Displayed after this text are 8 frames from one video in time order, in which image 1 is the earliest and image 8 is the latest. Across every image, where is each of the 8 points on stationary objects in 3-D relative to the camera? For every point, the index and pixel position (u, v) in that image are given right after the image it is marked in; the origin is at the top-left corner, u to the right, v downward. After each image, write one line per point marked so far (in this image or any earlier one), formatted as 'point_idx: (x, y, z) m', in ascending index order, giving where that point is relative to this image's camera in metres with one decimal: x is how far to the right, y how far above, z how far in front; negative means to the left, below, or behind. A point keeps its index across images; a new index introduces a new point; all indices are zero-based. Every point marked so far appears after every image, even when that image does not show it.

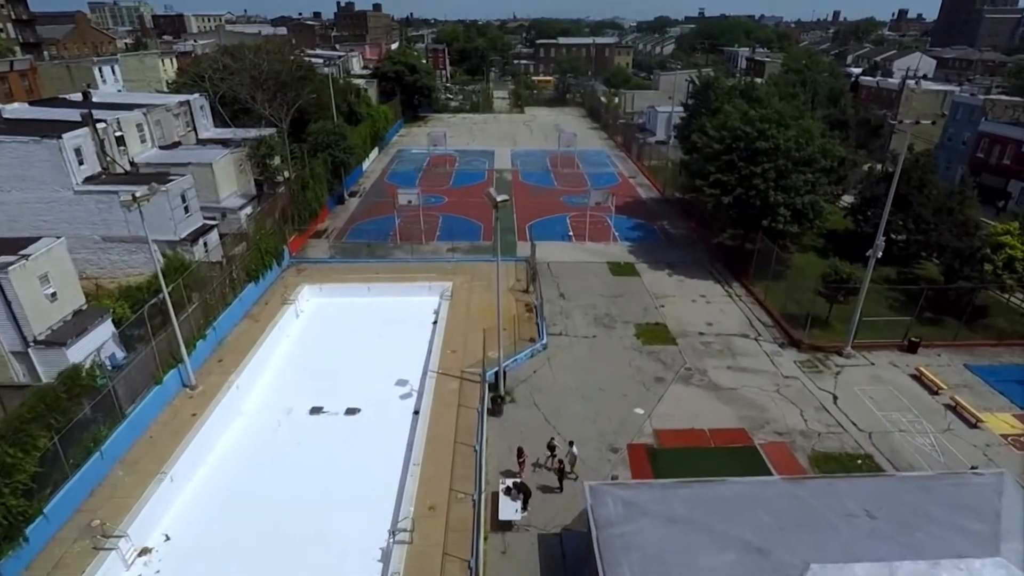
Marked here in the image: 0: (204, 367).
0: (-10.5, -2.7, +19.6) m
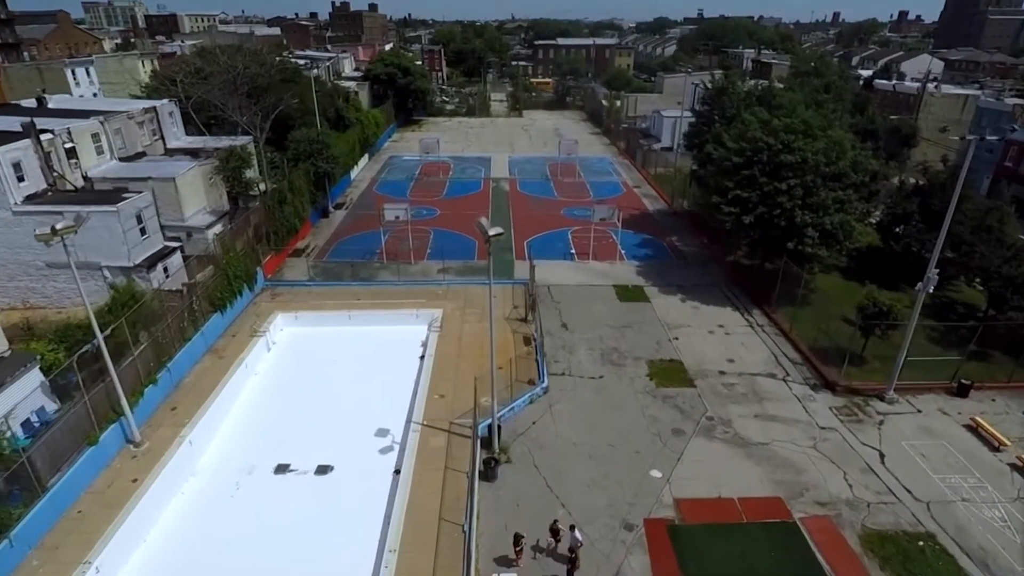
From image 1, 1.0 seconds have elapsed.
0: (-10.6, -3.8, +17.0) m
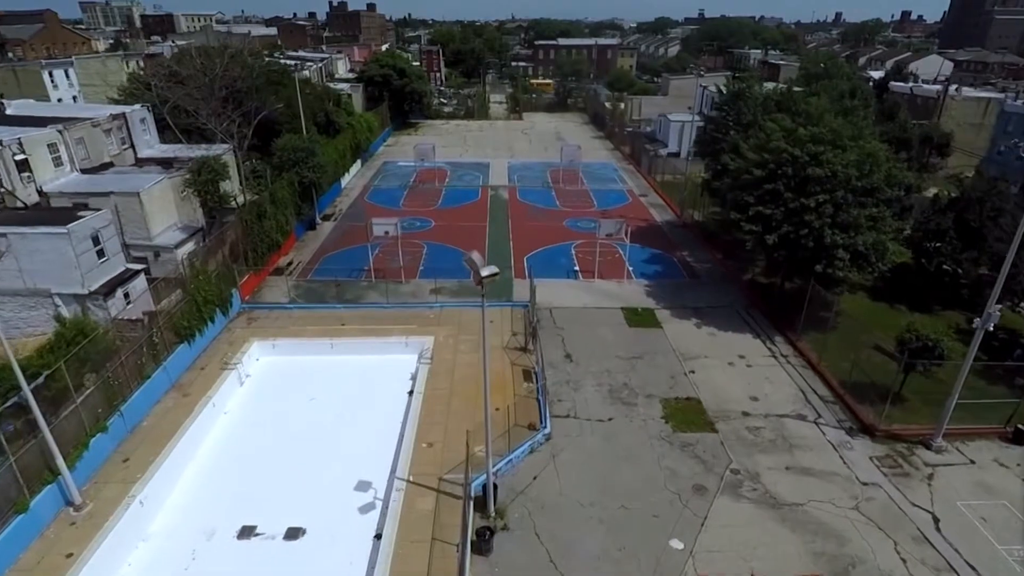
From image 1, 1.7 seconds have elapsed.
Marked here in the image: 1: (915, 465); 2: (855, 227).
0: (-10.6, -4.8, +15.0) m
1: (+10.9, -4.8, +15.5) m
2: (+11.6, +2.1, +19.5) m
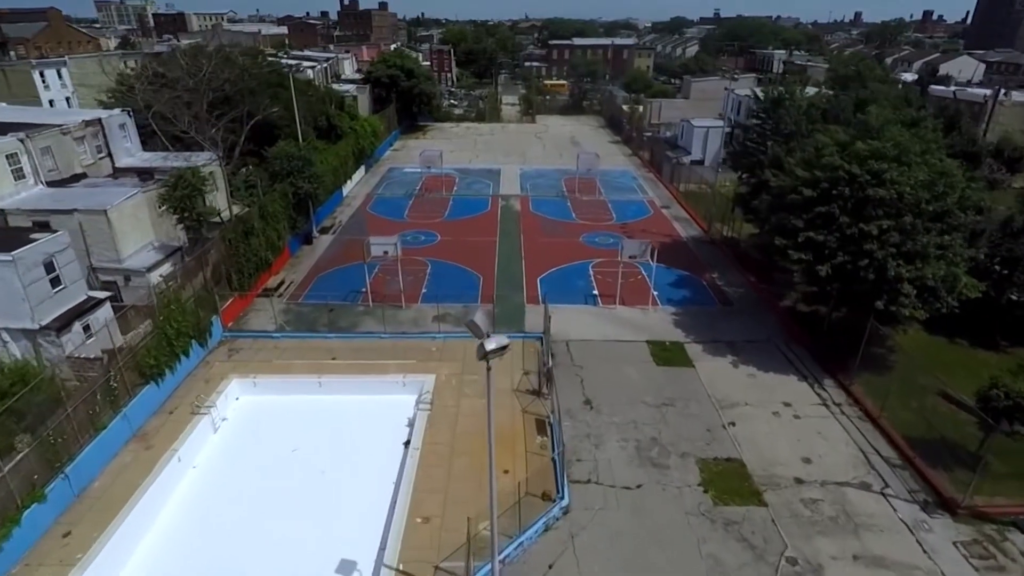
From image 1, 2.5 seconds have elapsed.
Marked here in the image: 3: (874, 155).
0: (-10.4, -5.7, +12.6) m
1: (+11.1, -5.9, +12.8) m
2: (+12.0, +0.9, +16.8) m
3: (+11.0, +4.0, +17.4) m
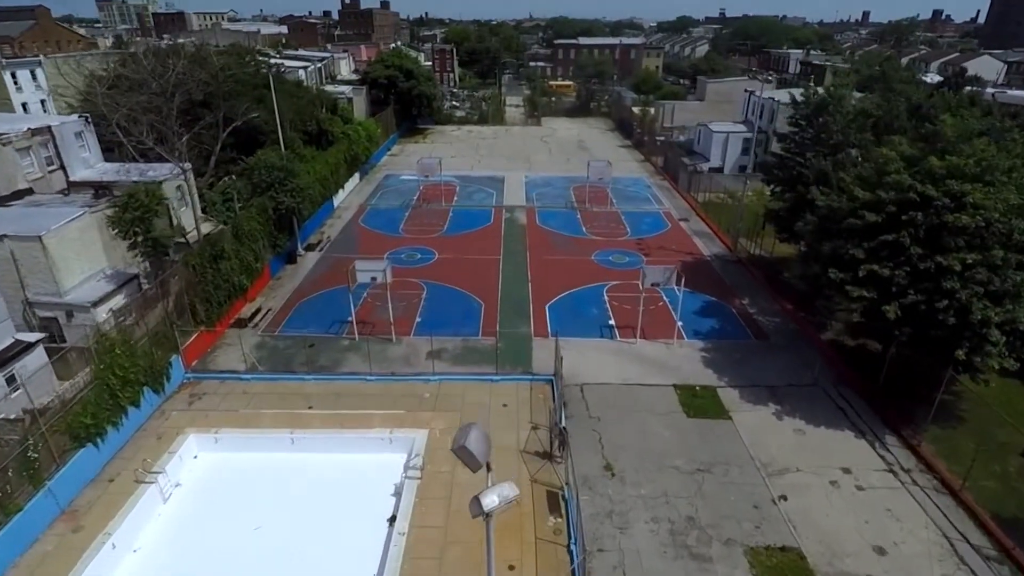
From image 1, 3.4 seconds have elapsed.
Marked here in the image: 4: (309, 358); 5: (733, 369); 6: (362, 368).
0: (-10.3, -6.8, +9.9) m
1: (+11.2, -7.1, +9.9) m
2: (+12.1, -0.2, +13.9) m
3: (+11.1, +2.9, +14.6) m
4: (-6.9, -2.3, +19.4) m
5: (+7.2, -2.6, +18.8) m
6: (-4.9, -2.6, +18.8) m
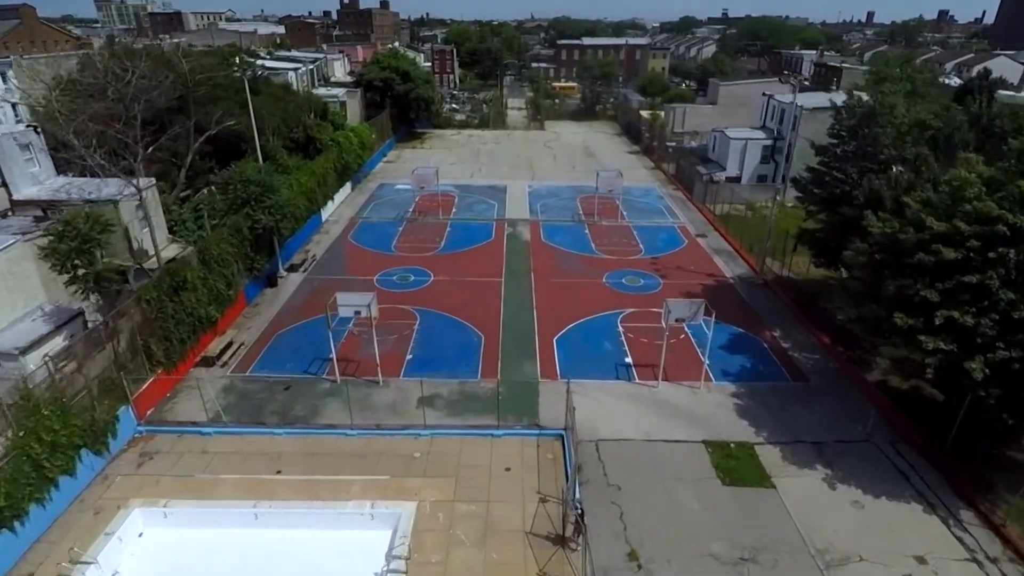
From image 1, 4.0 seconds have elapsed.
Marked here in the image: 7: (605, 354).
0: (-10.2, -7.9, +7.4) m
1: (+11.3, -8.2, +7.4) m
2: (+12.2, -1.3, +11.3) m
3: (+11.2, +1.8, +12.0) m
4: (-6.7, -3.4, +16.9) m
5: (+7.3, -3.7, +16.3) m
6: (-4.8, -3.7, +16.3) m
7: (+3.1, -2.2, +19.4) m
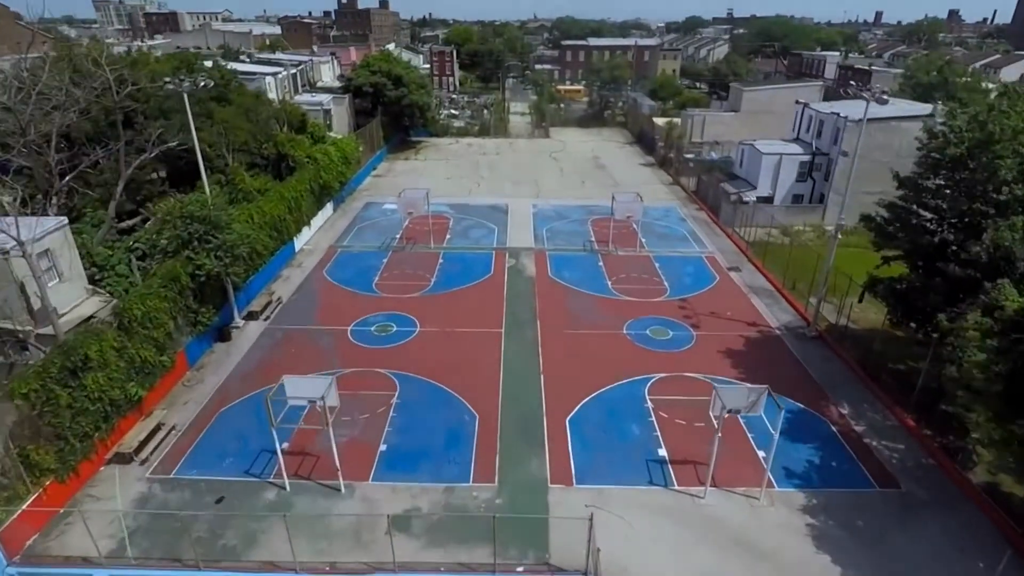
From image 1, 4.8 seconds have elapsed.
0: (-10.2, -9.7, +3.3) m
1: (+11.3, -10.0, +3.2) m
2: (+12.3, -3.2, +7.1) m
3: (+11.3, -0.1, +7.8) m
4: (-6.7, -5.3, +12.8) m
5: (+7.4, -5.6, +12.1) m
6: (-4.8, -5.6, +12.2) m
7: (+3.2, -4.0, +15.2) m
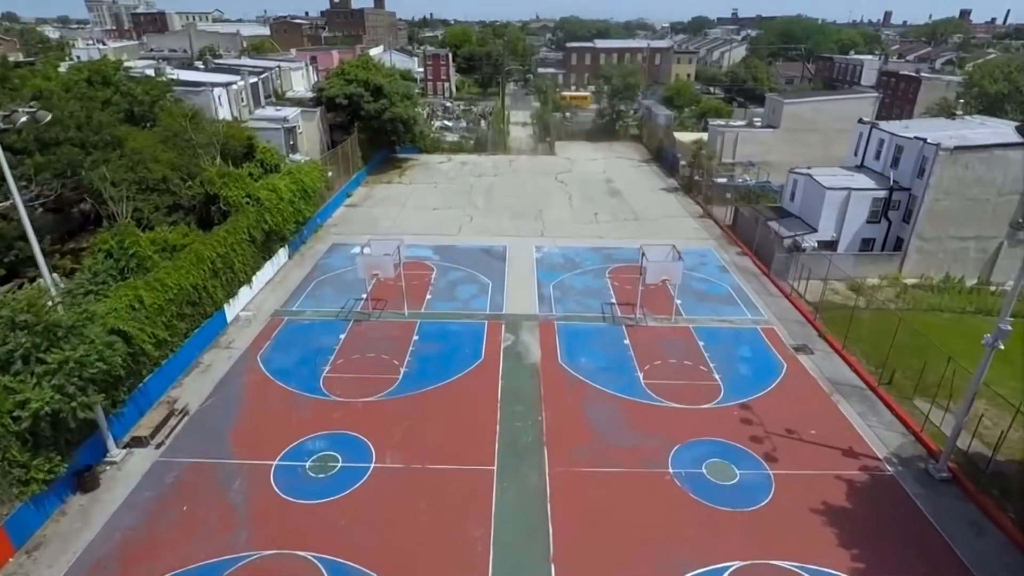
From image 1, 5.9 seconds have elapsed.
0: (-10.4, -12.6, -3.0) m
1: (+11.1, -13.0, -3.1) m
2: (+12.1, -6.2, +0.8) m
3: (+11.1, -3.0, +1.5) m
4: (-6.8, -8.2, +6.5) m
5: (+7.3, -8.5, +5.8) m
6: (-4.9, -8.5, +5.9) m
7: (+3.1, -7.0, +8.9) m
